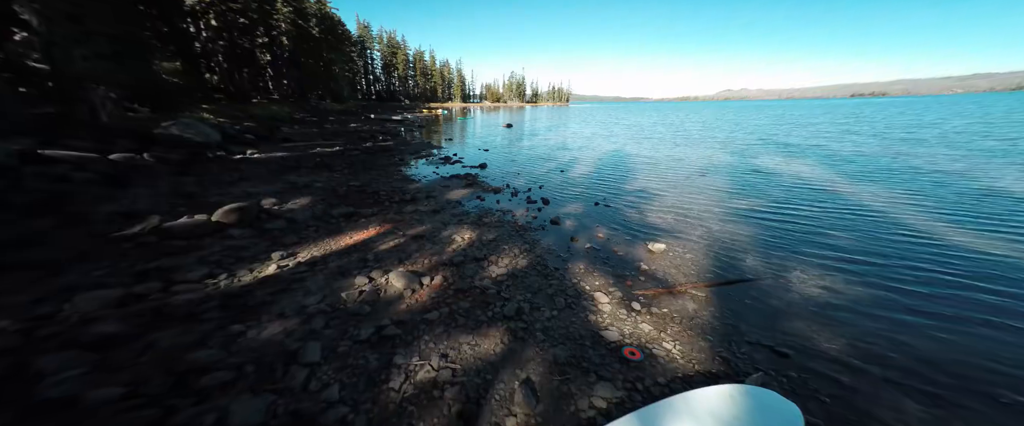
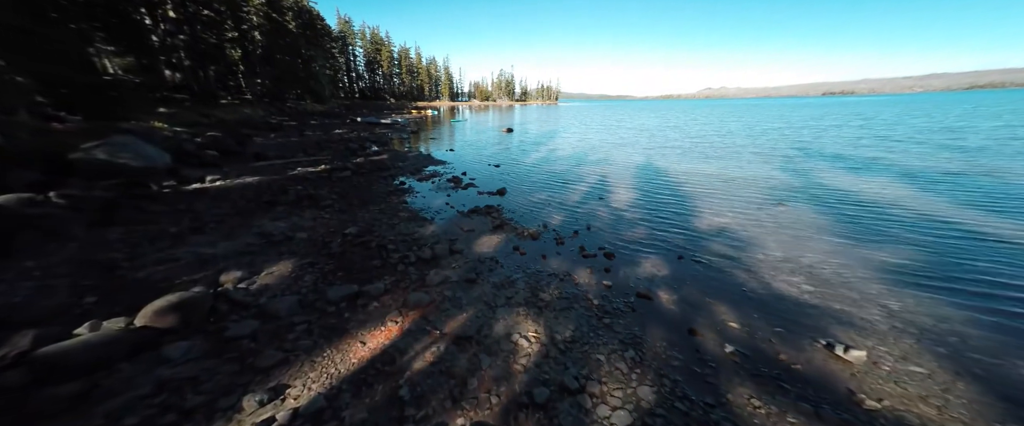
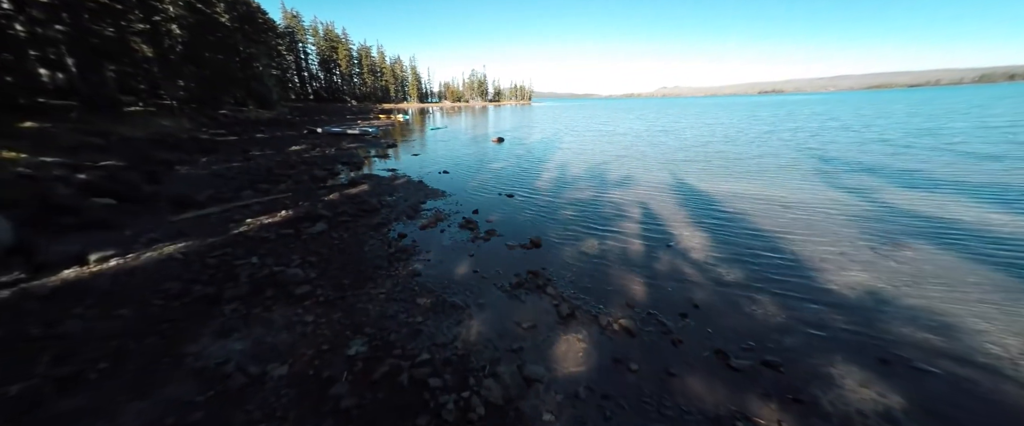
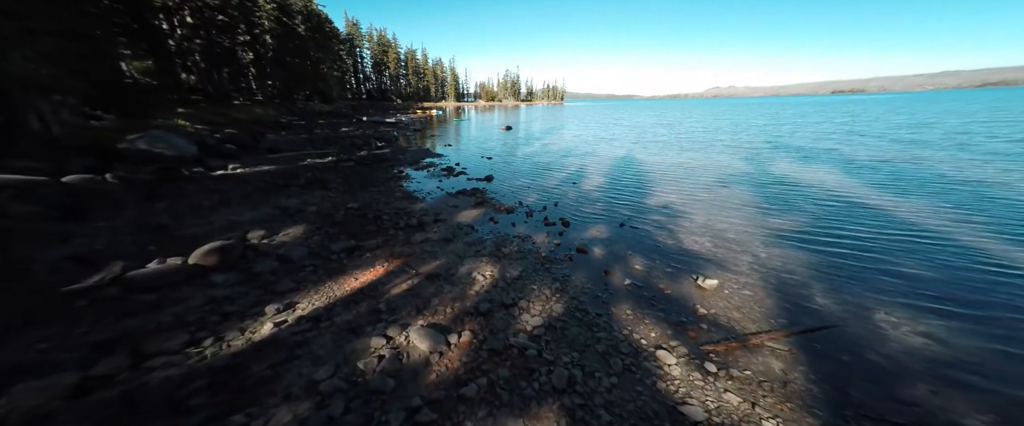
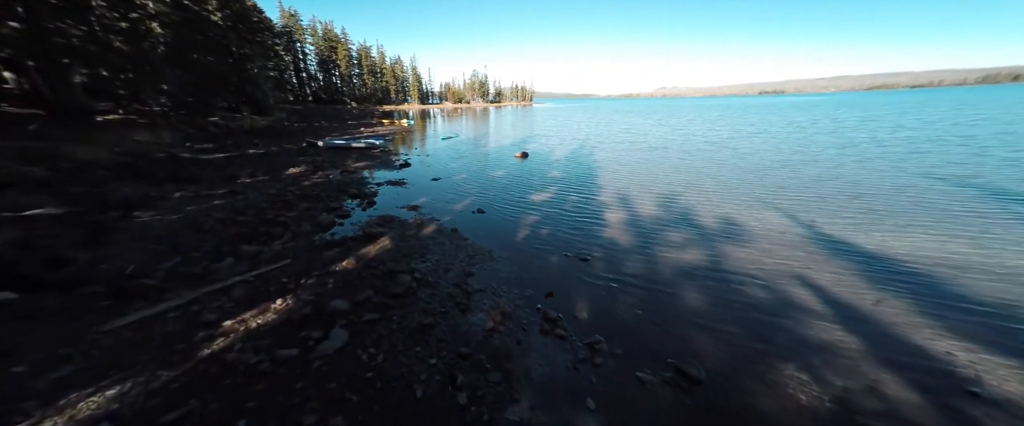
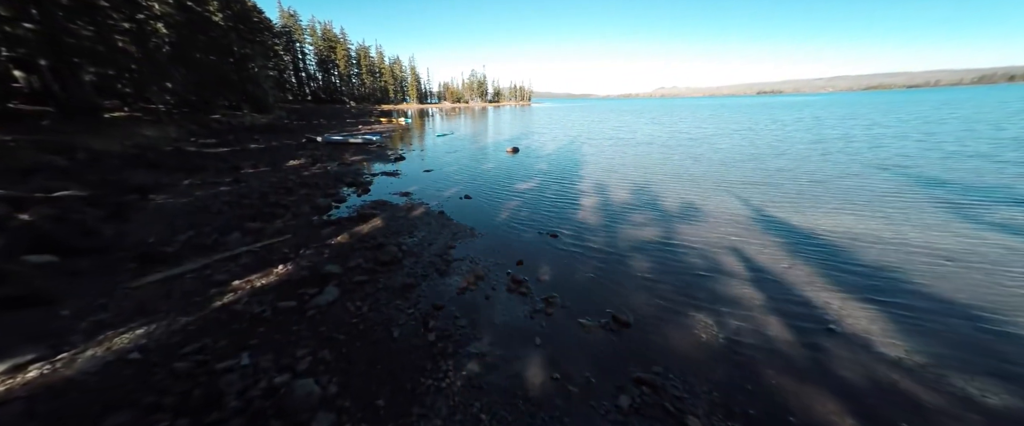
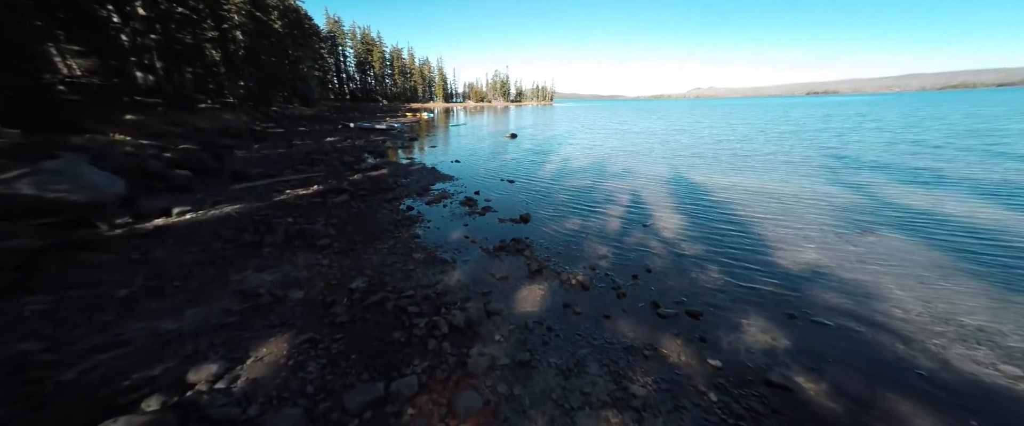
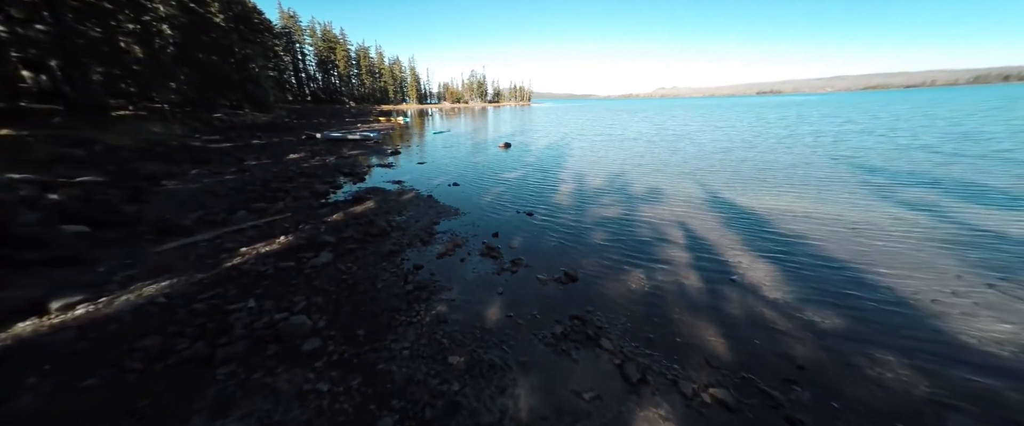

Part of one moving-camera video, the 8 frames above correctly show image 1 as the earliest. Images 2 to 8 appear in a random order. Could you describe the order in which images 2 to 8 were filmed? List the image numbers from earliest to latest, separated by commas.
4, 2, 7, 3, 8, 6, 5
